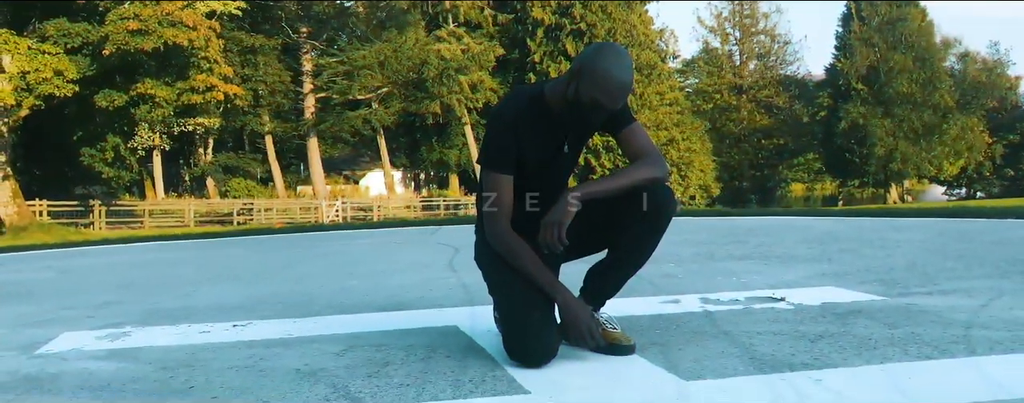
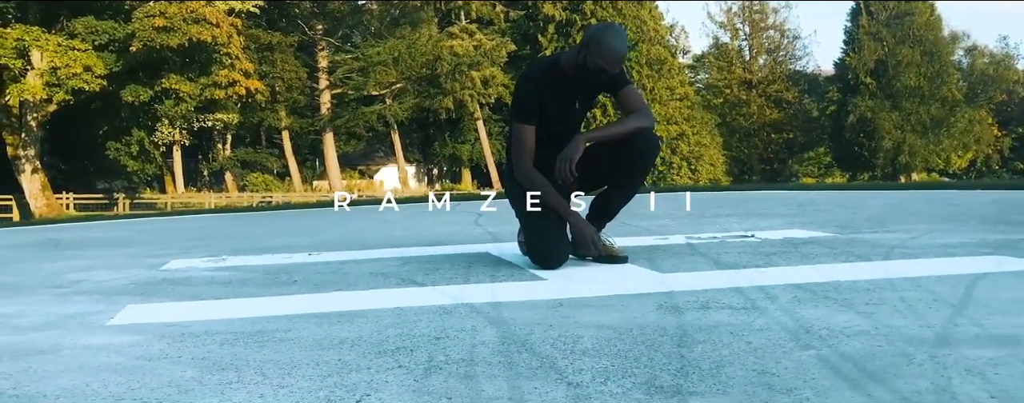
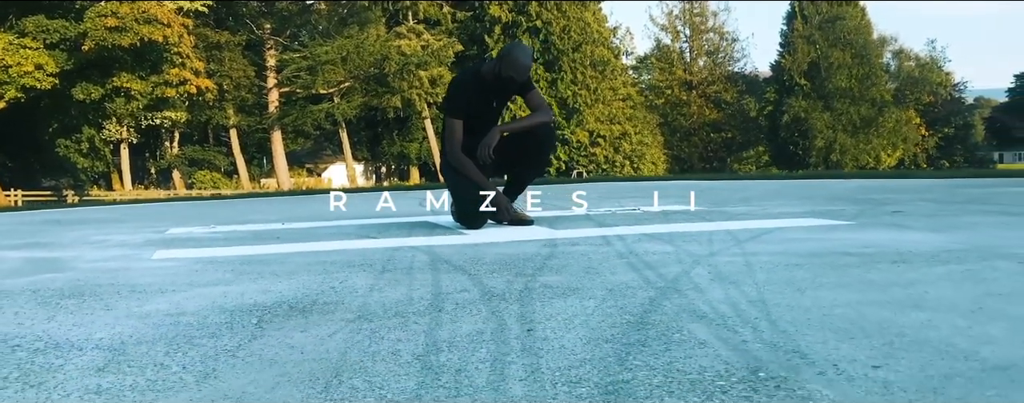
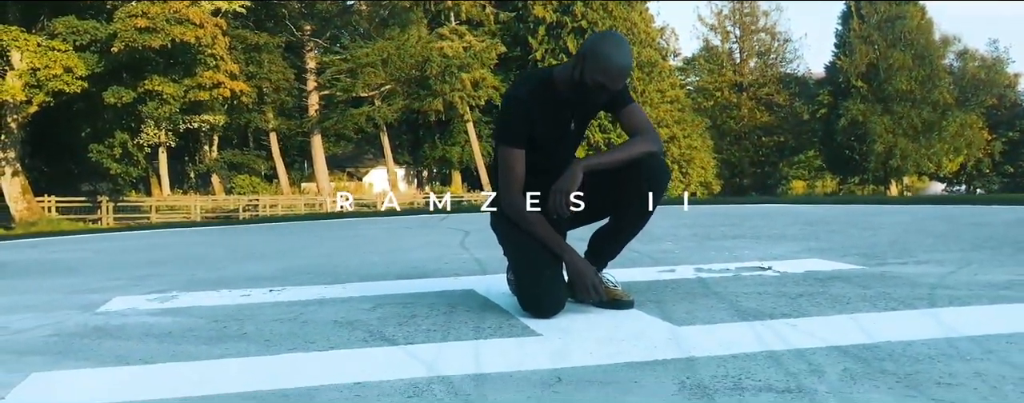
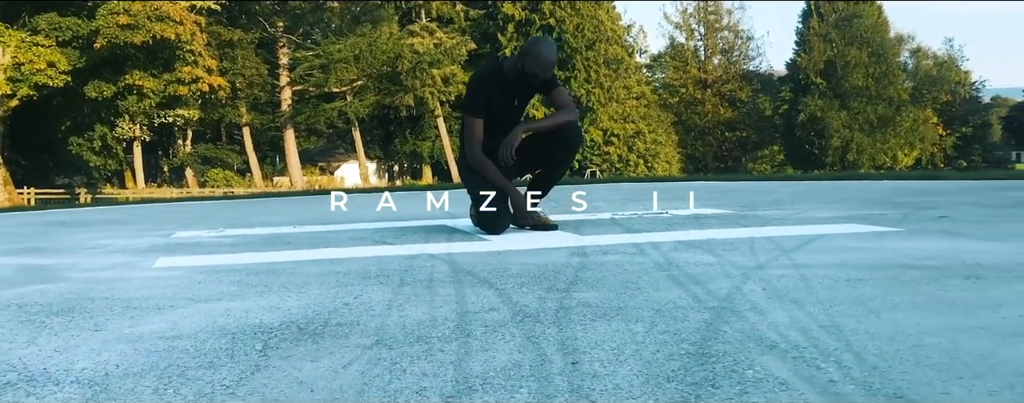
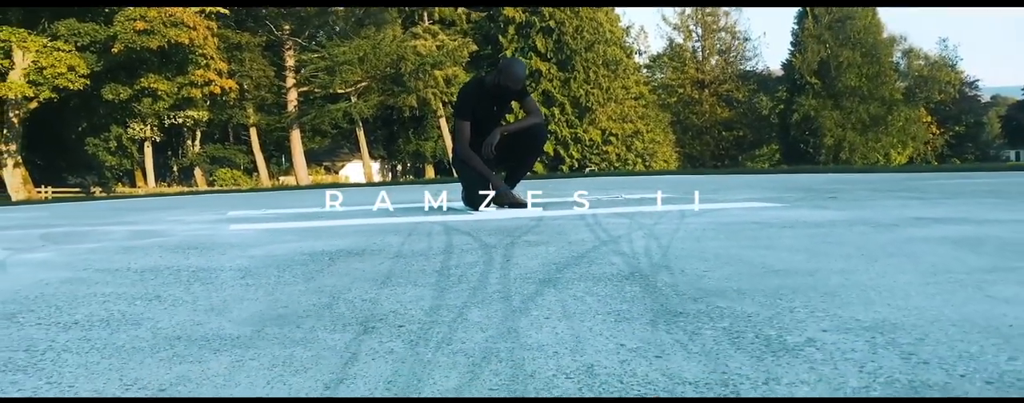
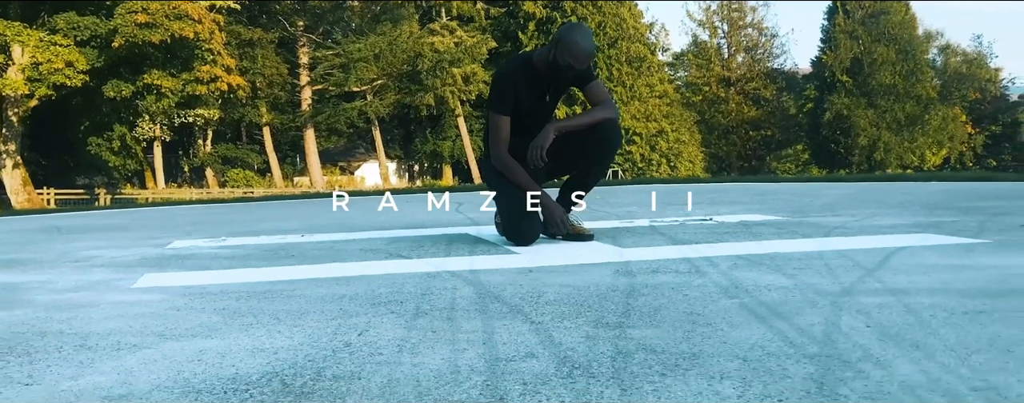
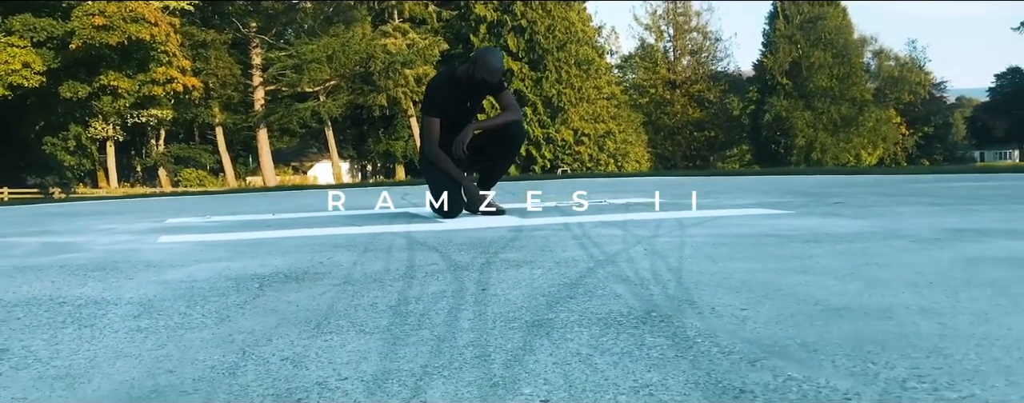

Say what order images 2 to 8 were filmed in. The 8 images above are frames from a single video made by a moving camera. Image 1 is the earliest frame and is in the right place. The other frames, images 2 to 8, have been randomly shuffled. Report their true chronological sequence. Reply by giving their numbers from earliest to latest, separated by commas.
4, 2, 7, 5, 3, 8, 6
